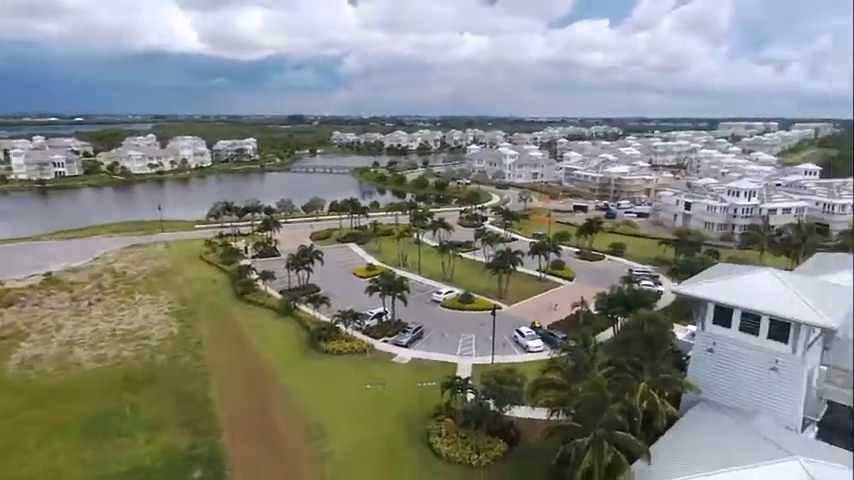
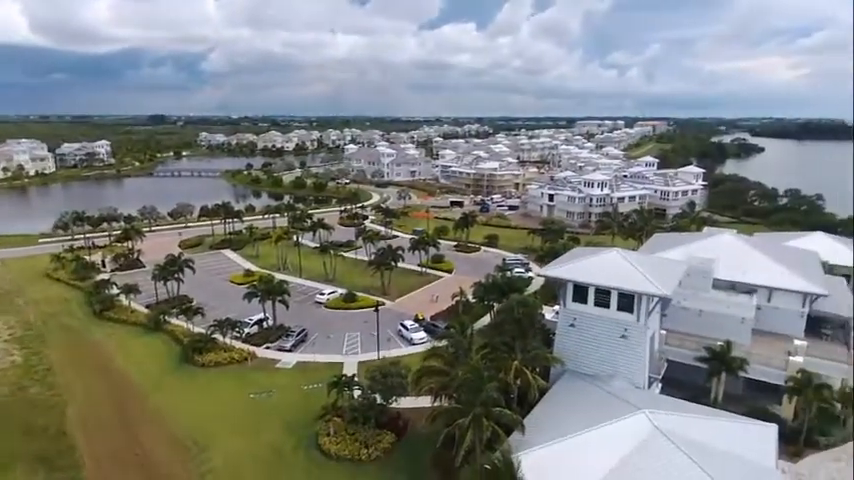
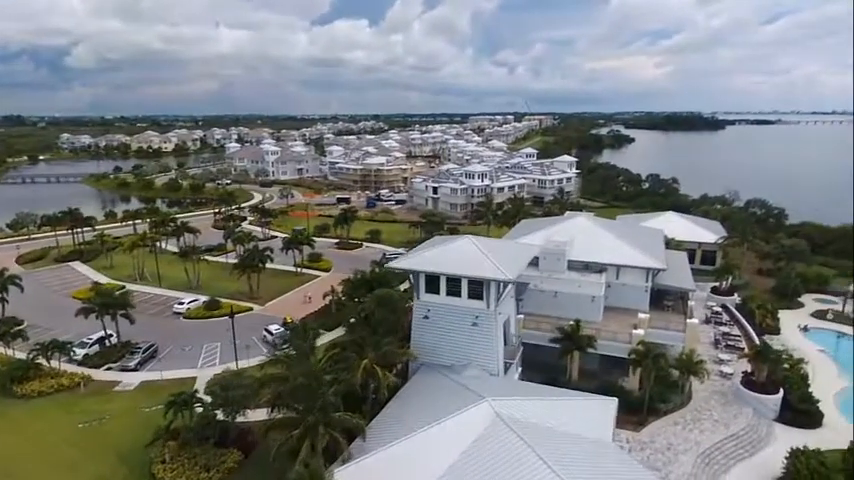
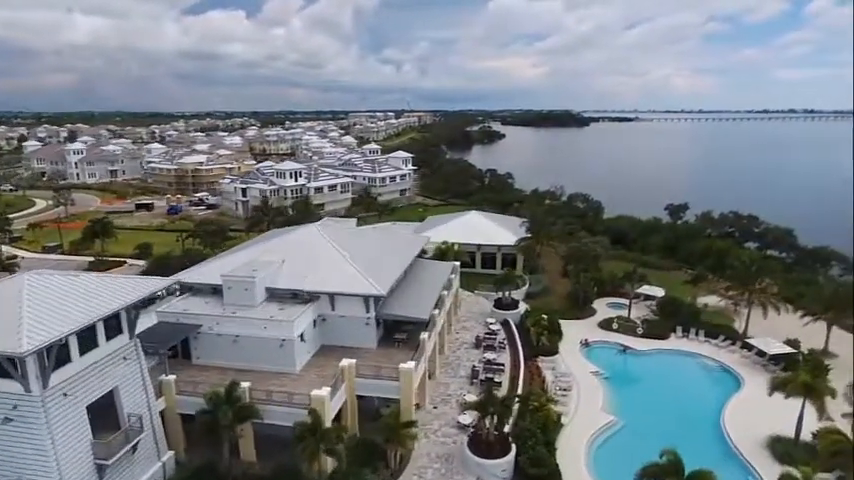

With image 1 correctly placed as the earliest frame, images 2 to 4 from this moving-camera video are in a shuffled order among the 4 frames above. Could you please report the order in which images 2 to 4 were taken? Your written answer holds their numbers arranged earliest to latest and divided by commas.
2, 3, 4
